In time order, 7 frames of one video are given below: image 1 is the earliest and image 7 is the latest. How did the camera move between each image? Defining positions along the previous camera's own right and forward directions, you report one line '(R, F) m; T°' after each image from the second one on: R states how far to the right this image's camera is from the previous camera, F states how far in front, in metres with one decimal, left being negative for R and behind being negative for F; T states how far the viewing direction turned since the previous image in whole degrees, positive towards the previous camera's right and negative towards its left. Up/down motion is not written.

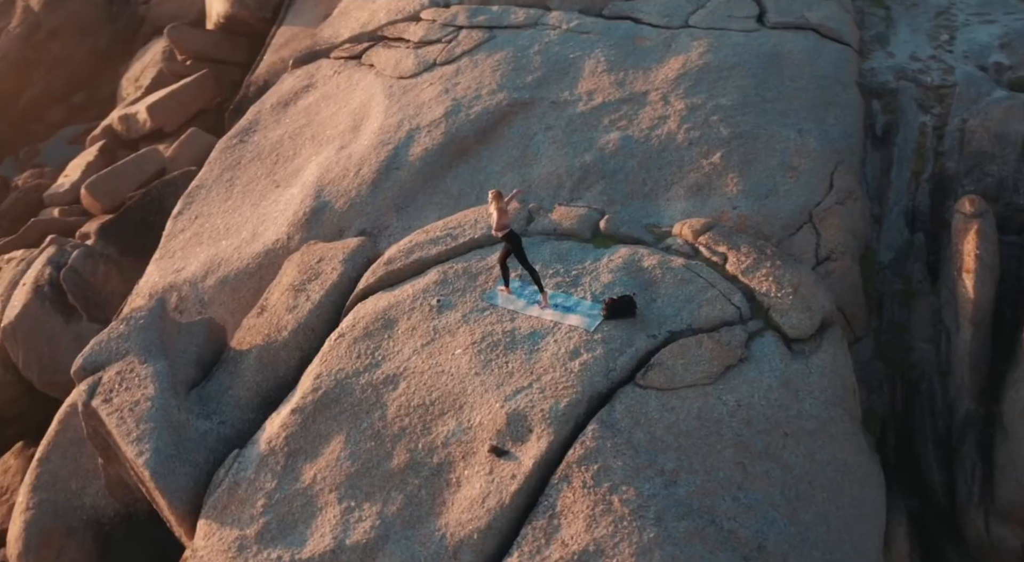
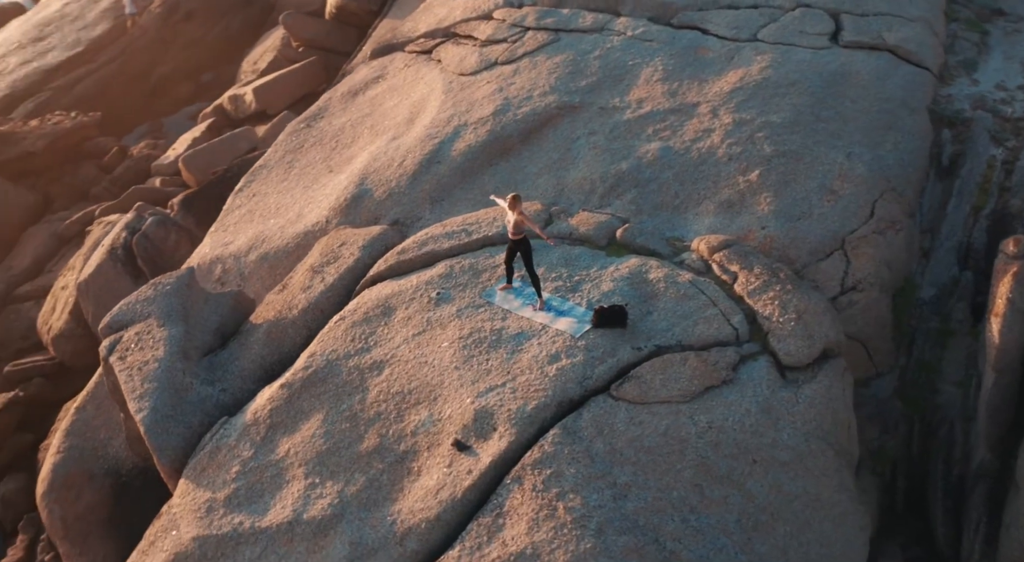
(+0.5, +0.1) m; -6°
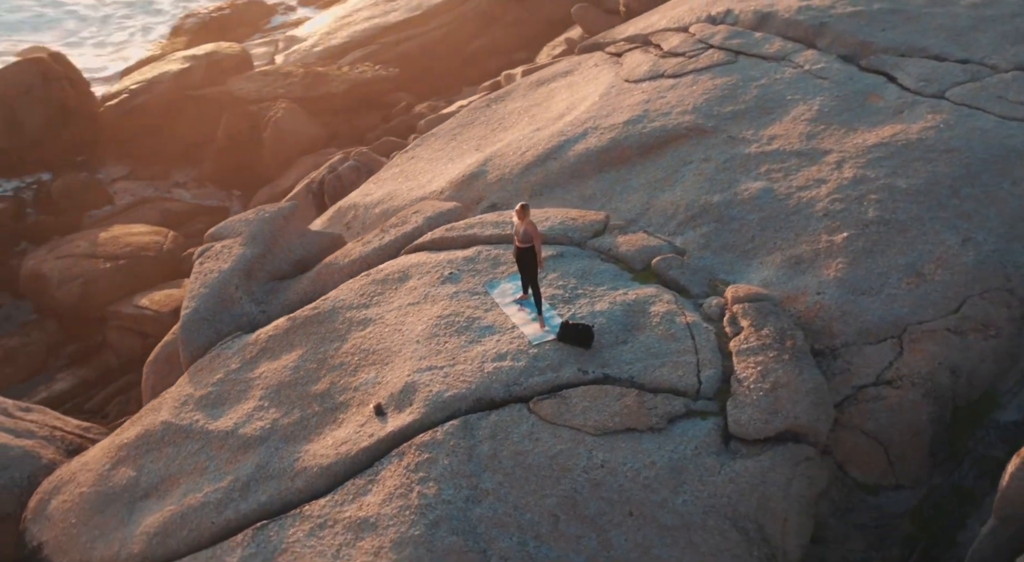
(+1.3, +0.2) m; -16°
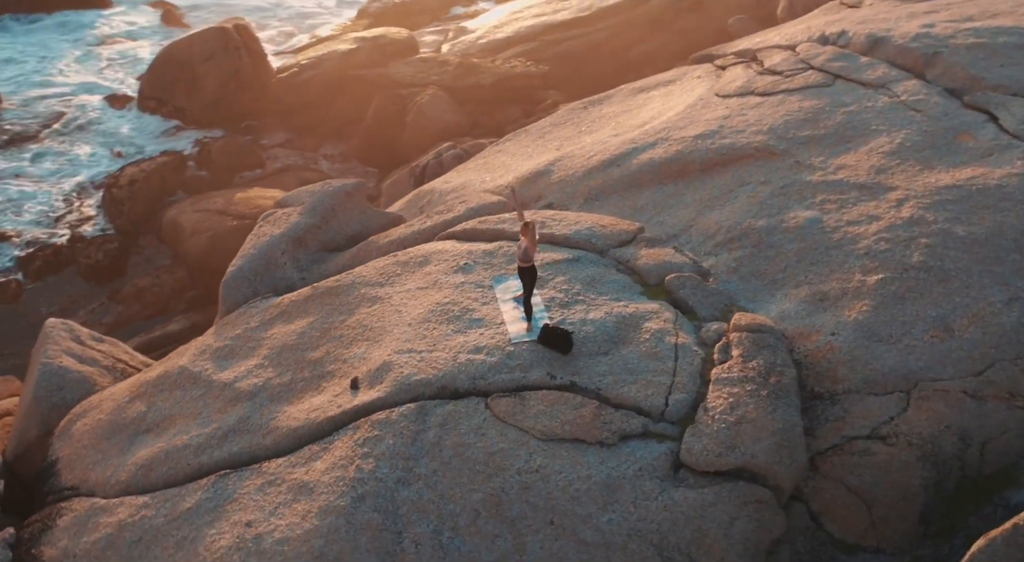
(+0.7, 0.0) m; -8°
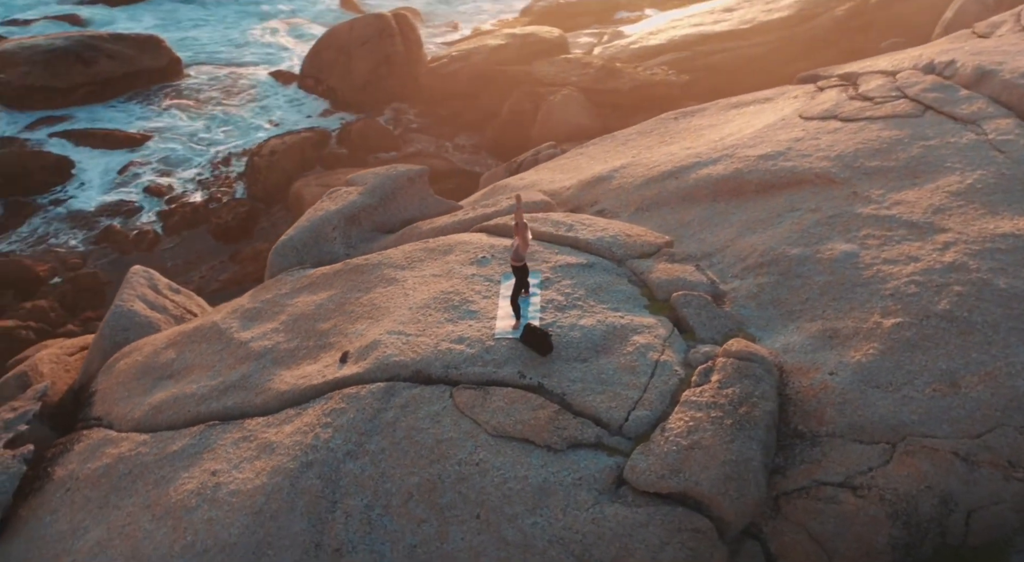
(+0.6, 0.0) m; -8°
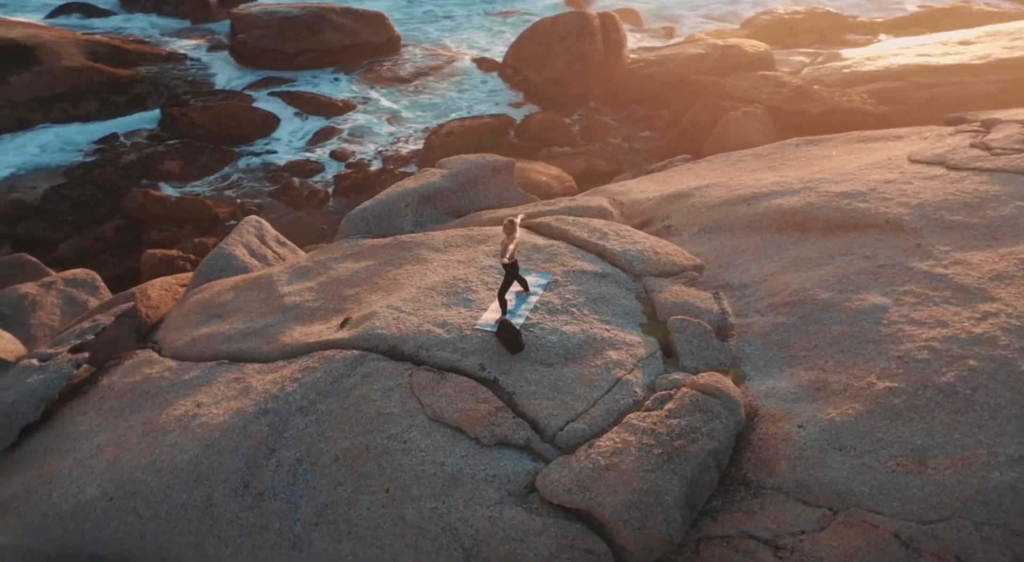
(+0.9, 0.0) m; -11°
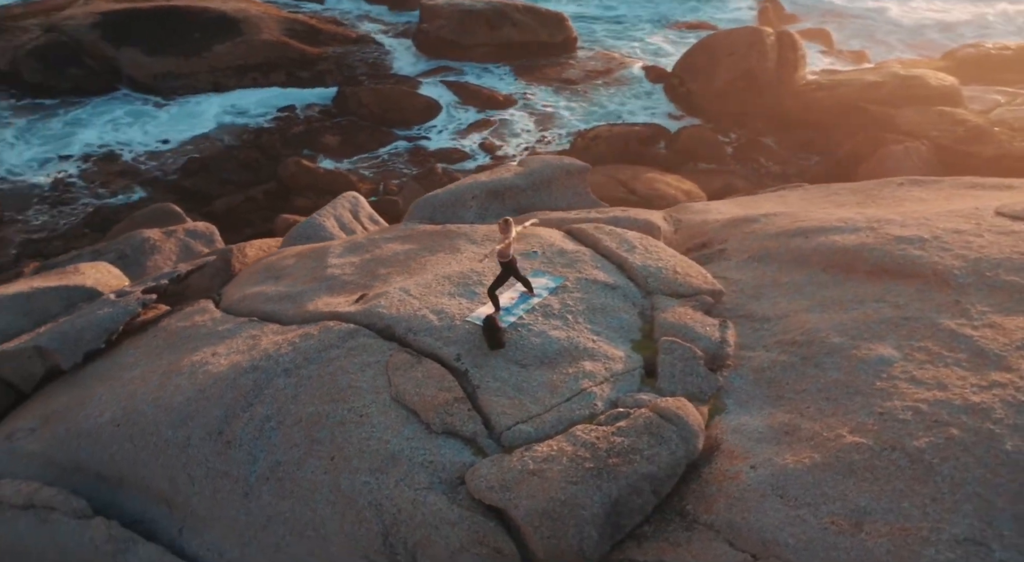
(+0.8, -0.1) m; -10°
